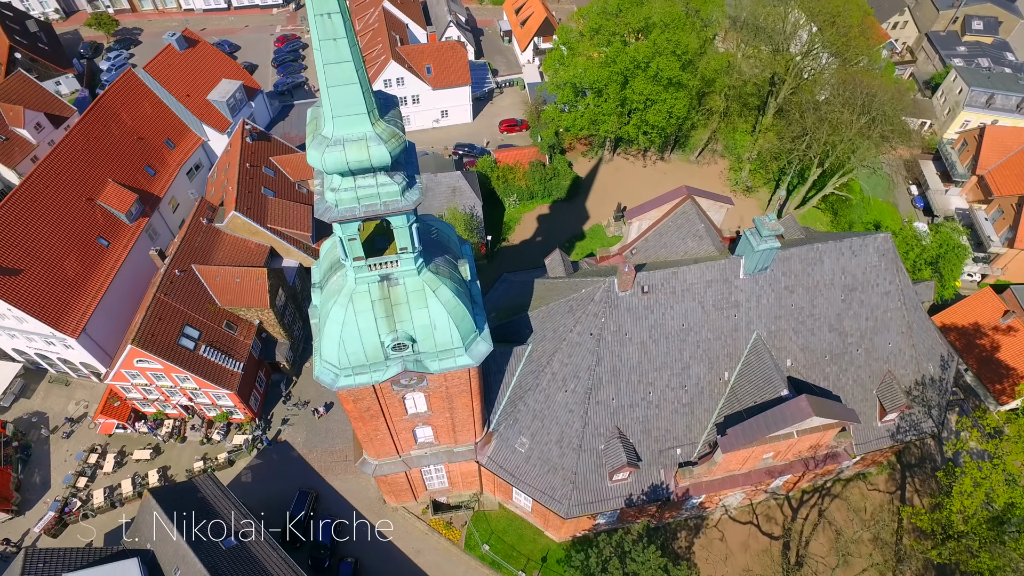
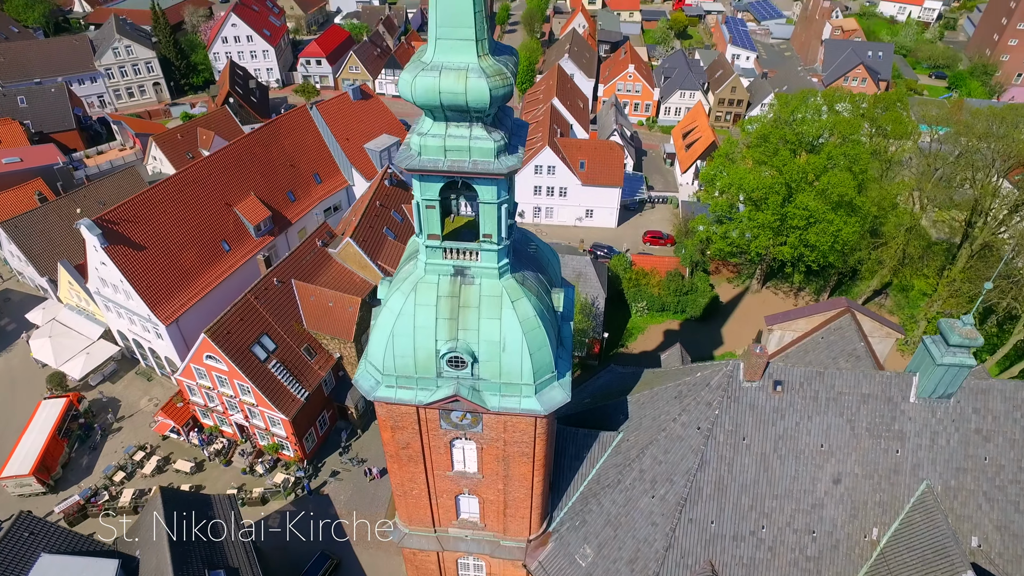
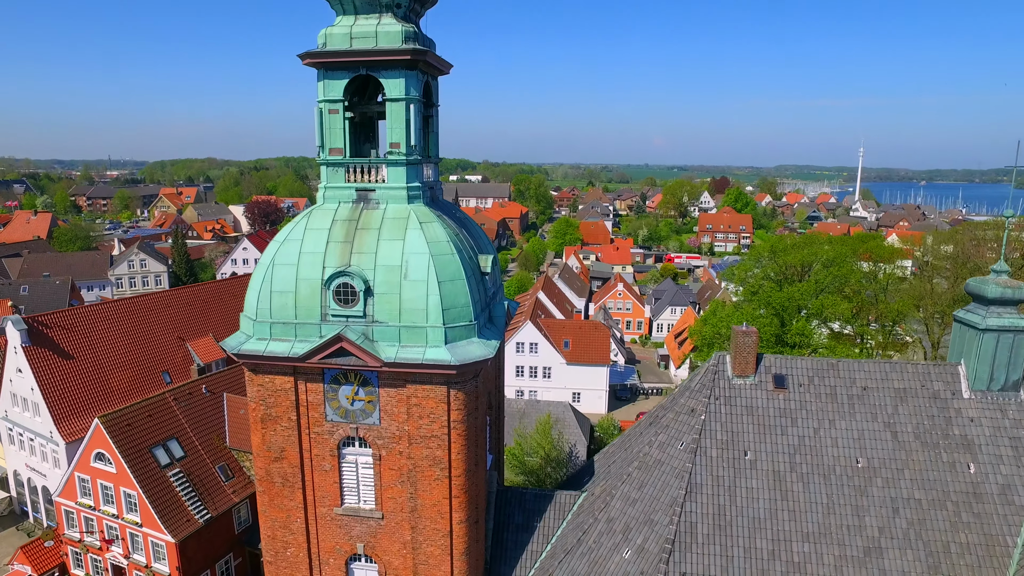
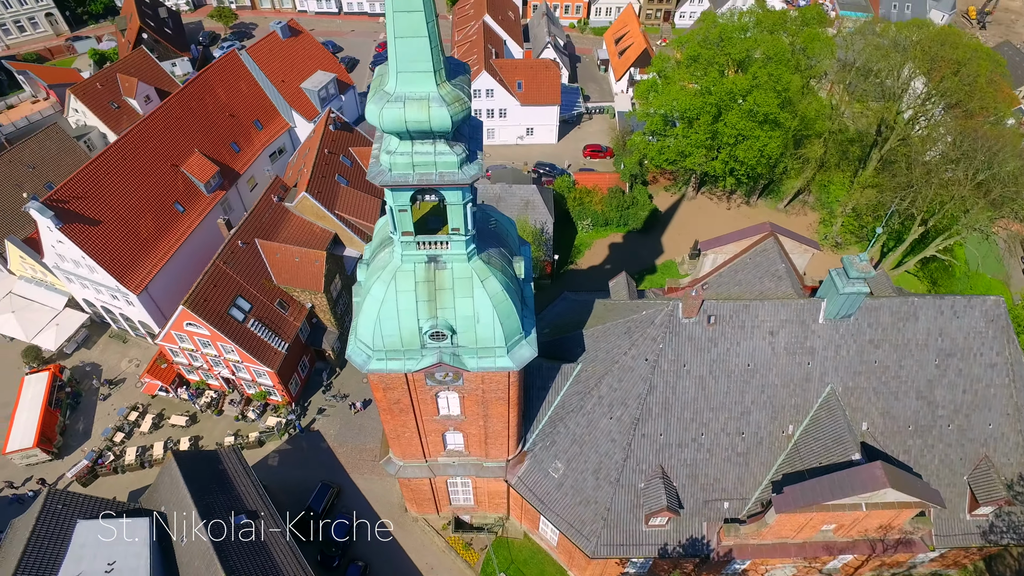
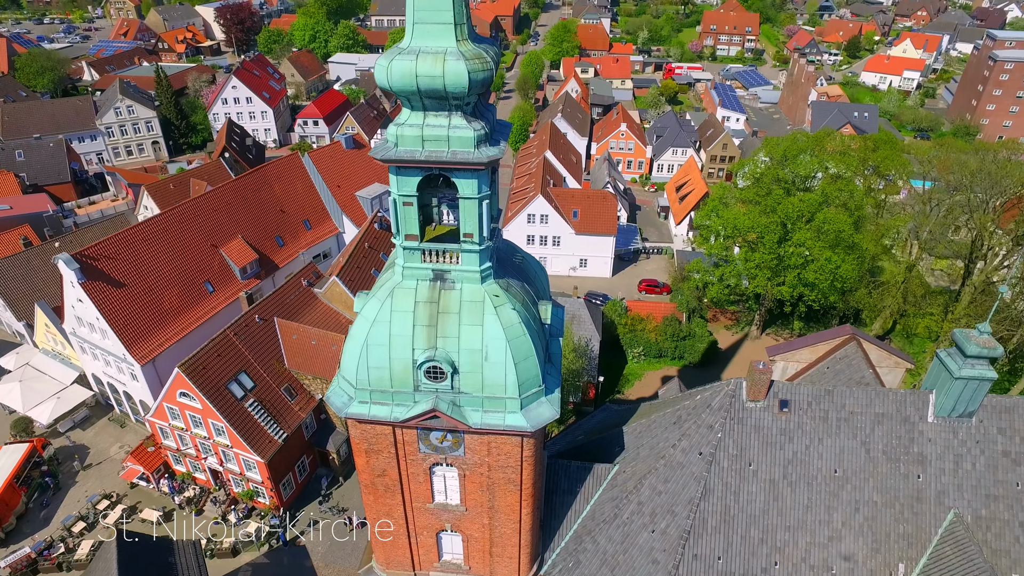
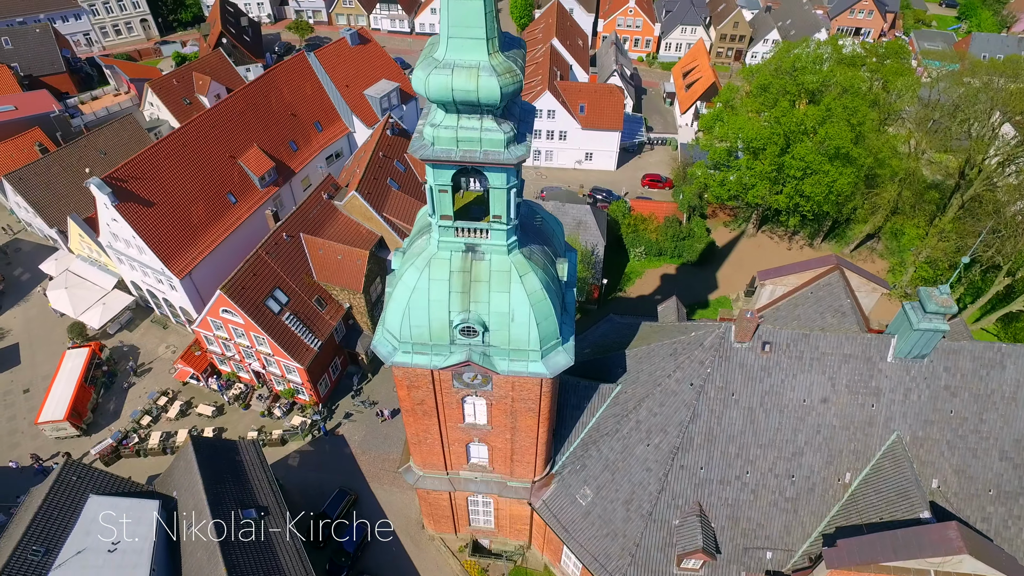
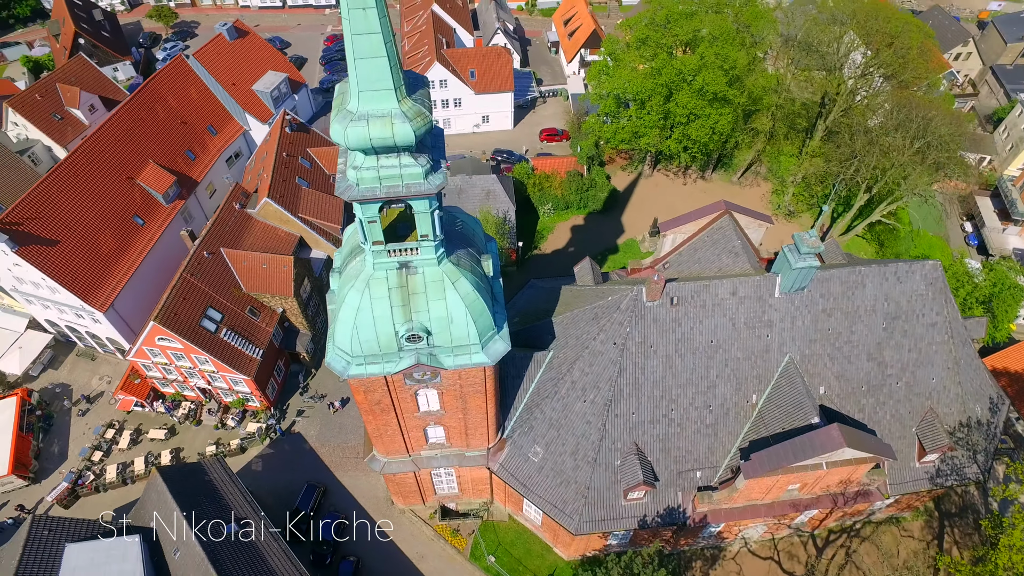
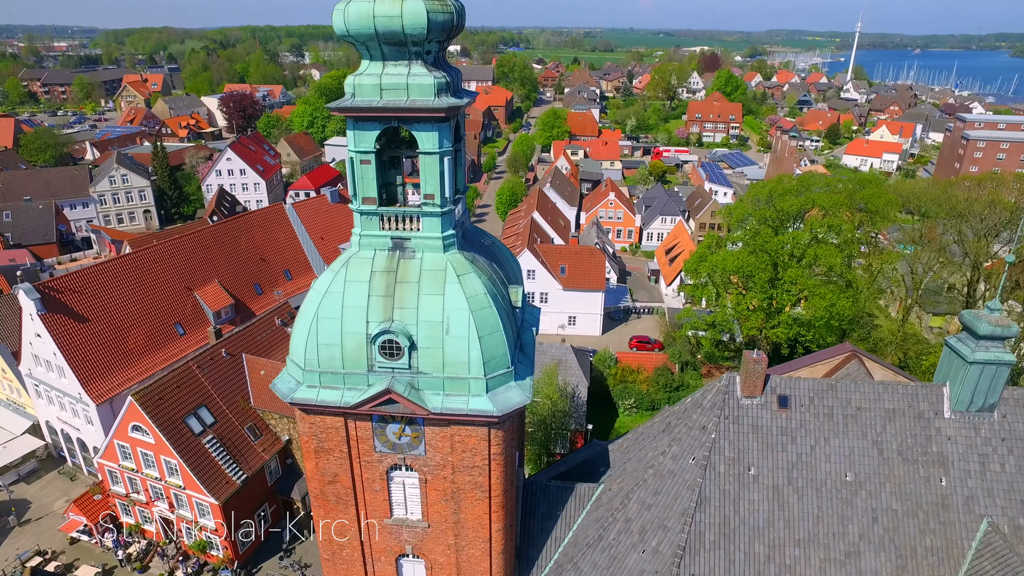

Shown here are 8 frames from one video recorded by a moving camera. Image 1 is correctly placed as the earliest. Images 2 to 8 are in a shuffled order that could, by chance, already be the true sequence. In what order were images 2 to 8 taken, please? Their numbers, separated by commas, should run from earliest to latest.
7, 4, 6, 2, 5, 8, 3
